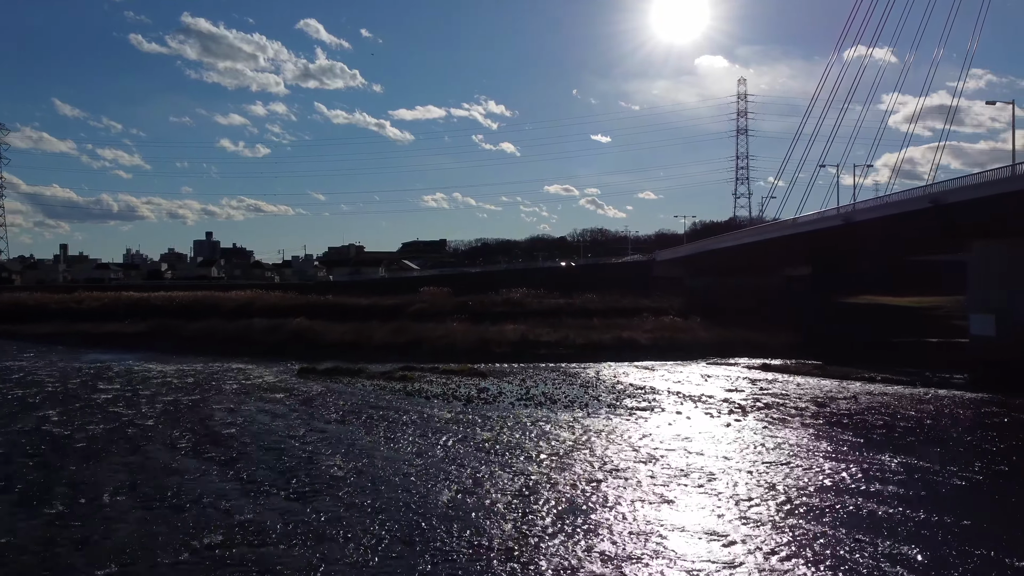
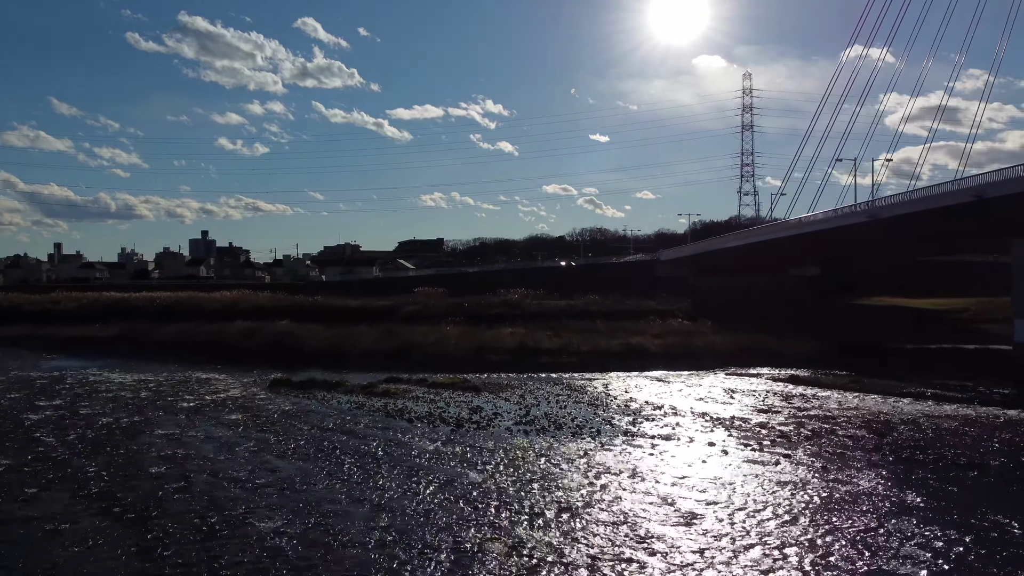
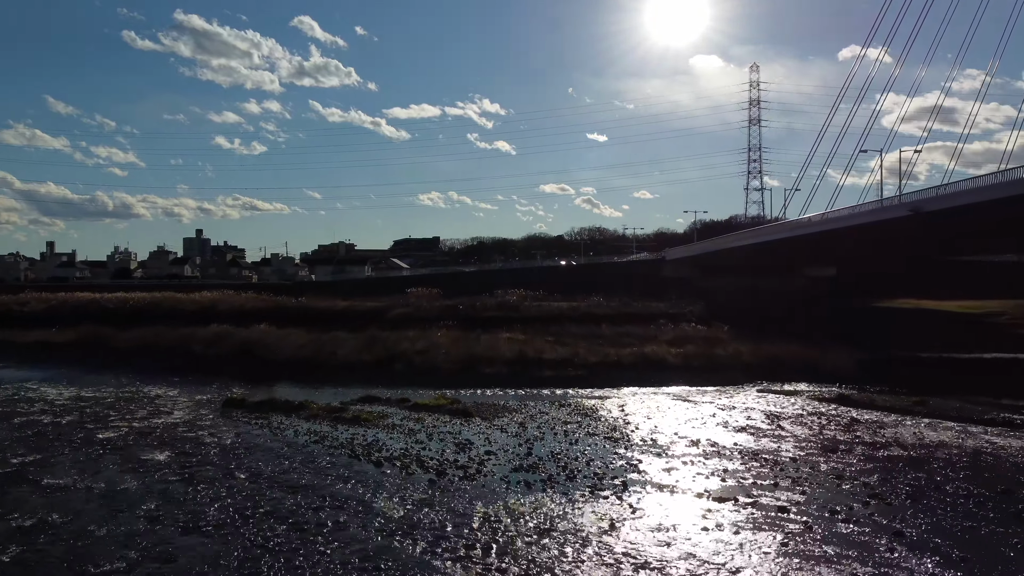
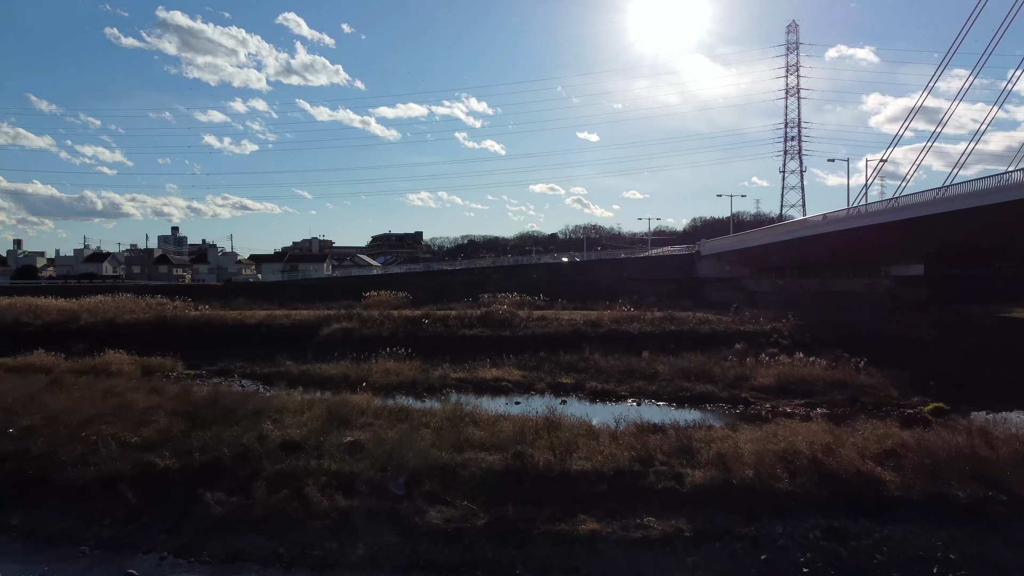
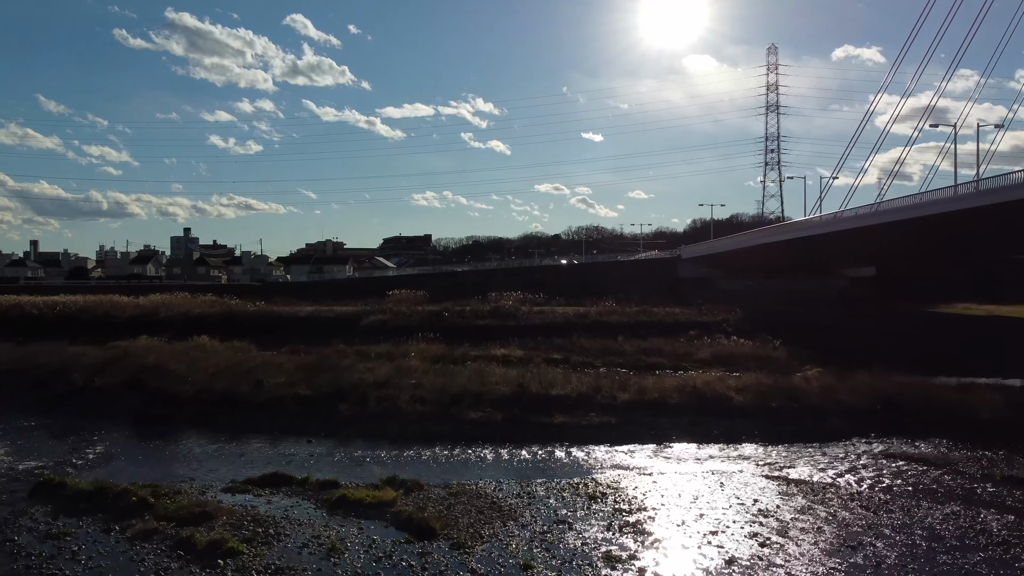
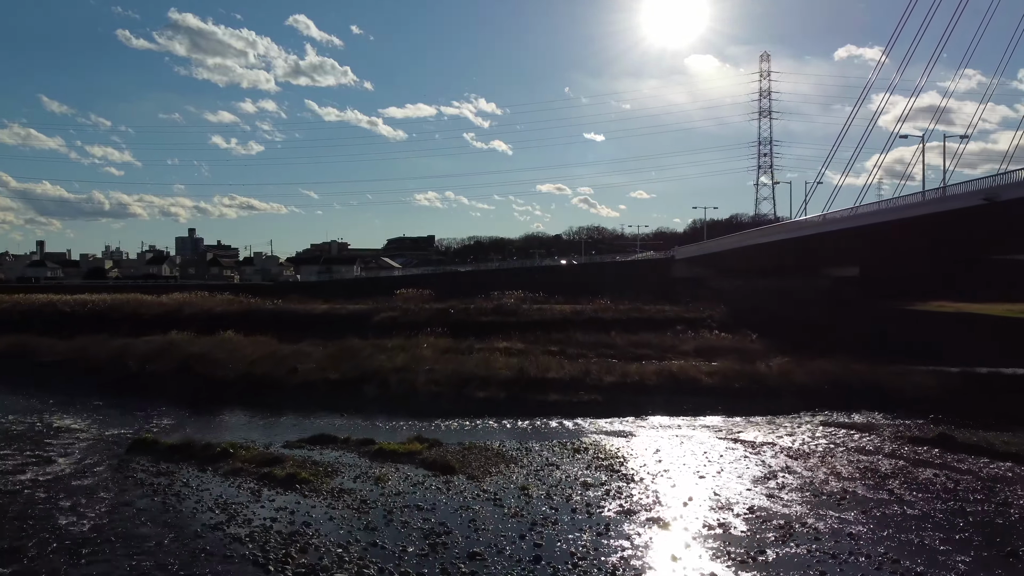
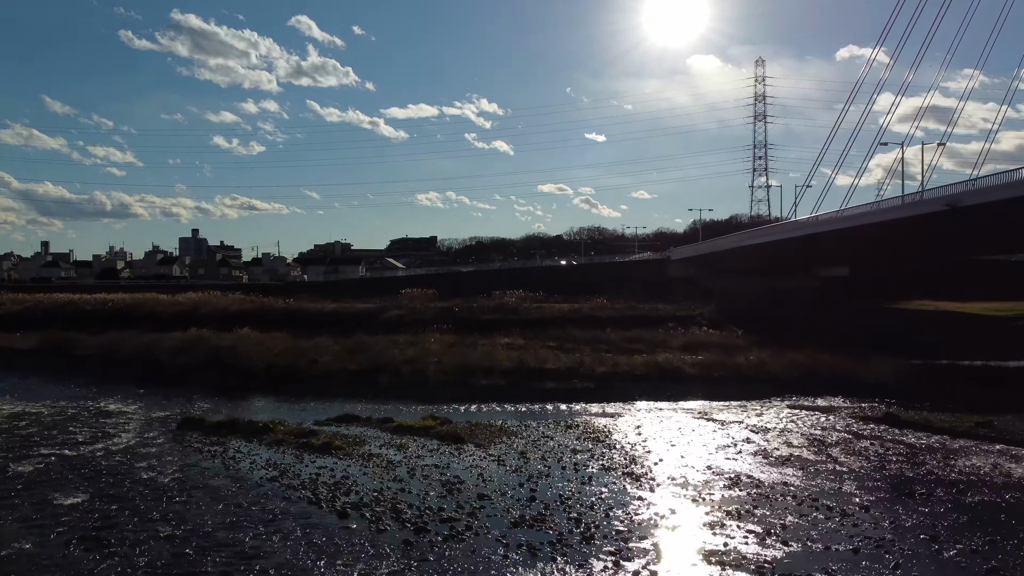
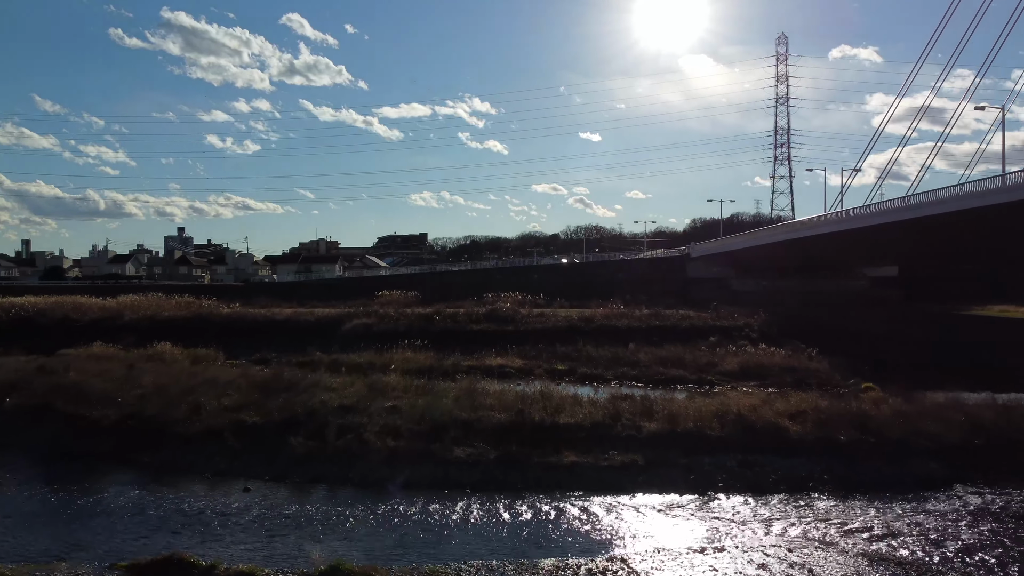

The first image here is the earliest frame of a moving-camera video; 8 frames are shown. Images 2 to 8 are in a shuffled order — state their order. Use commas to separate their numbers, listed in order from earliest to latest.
2, 3, 7, 6, 5, 8, 4
